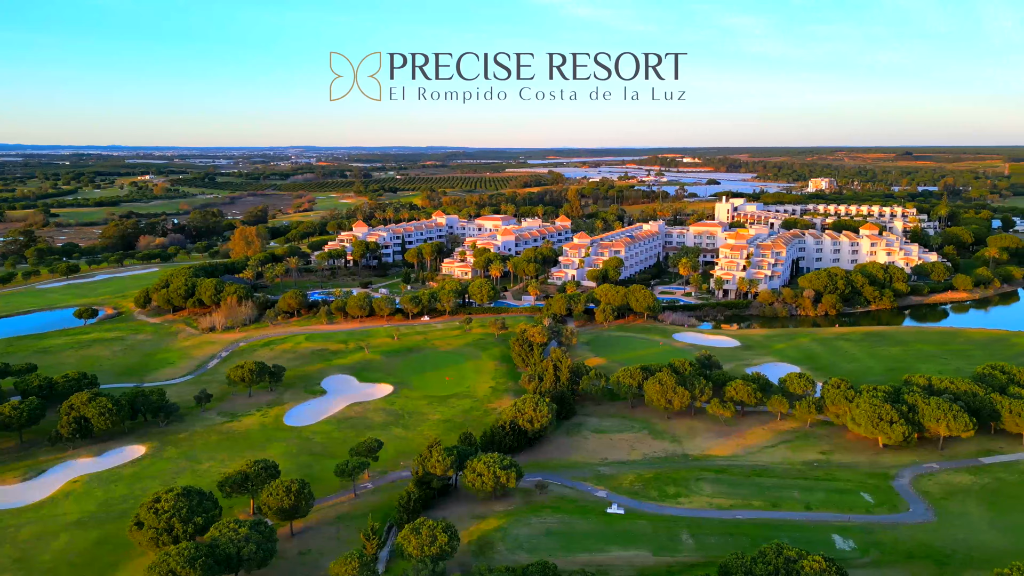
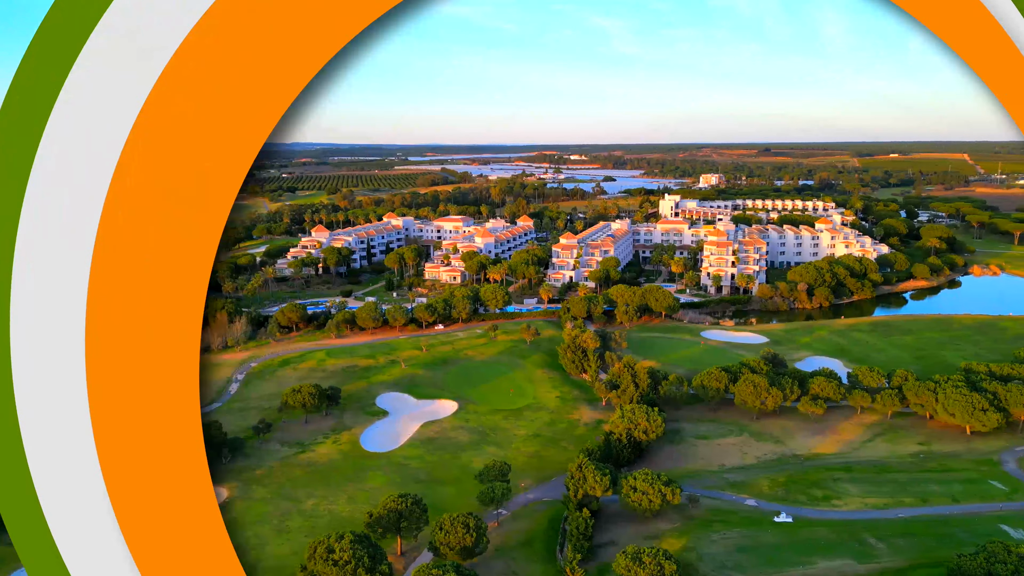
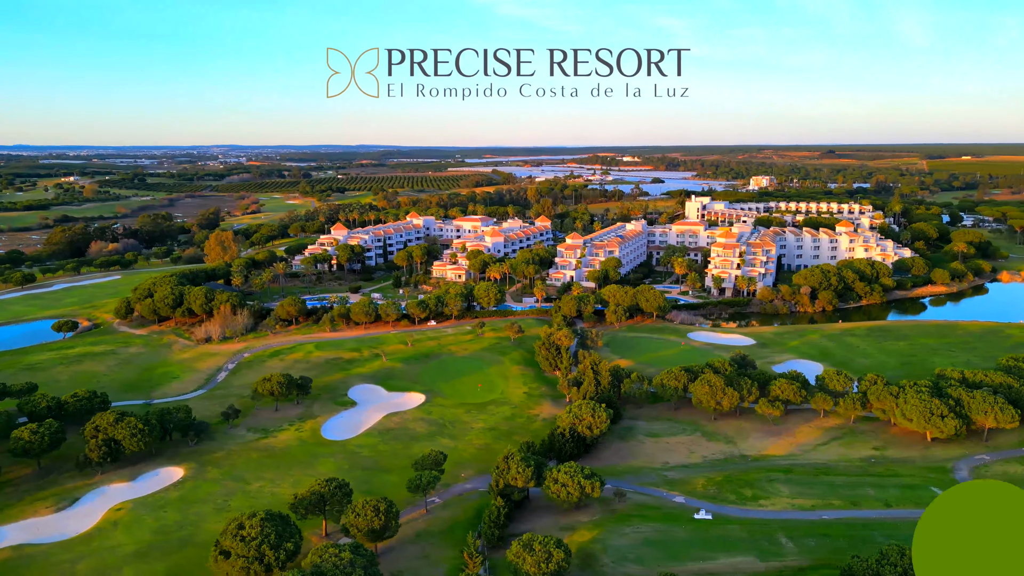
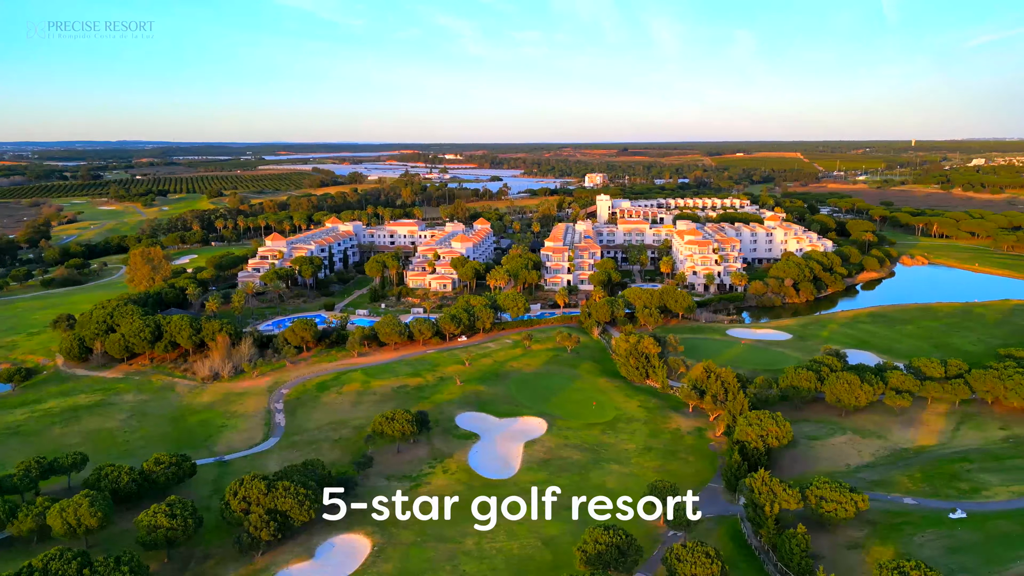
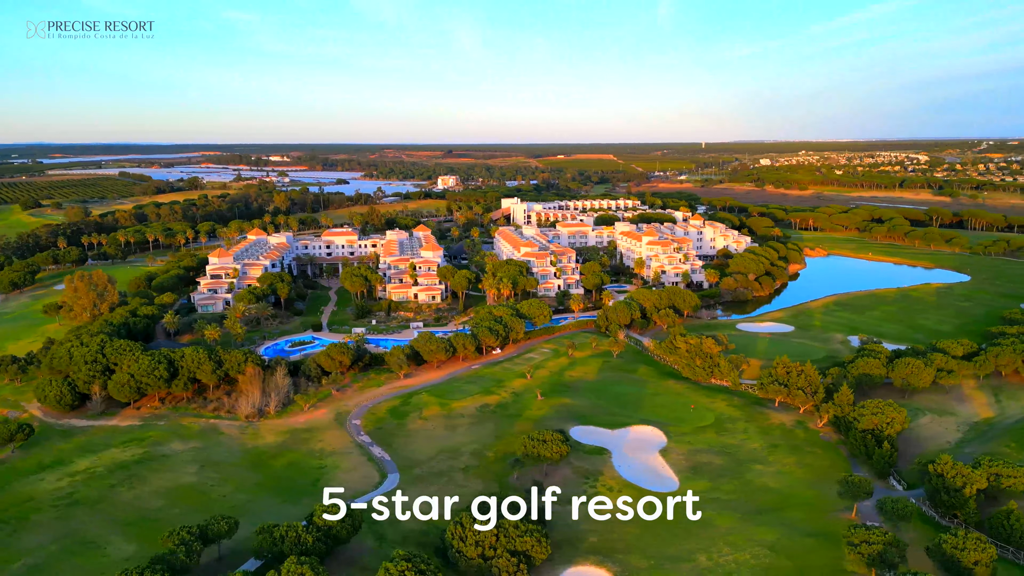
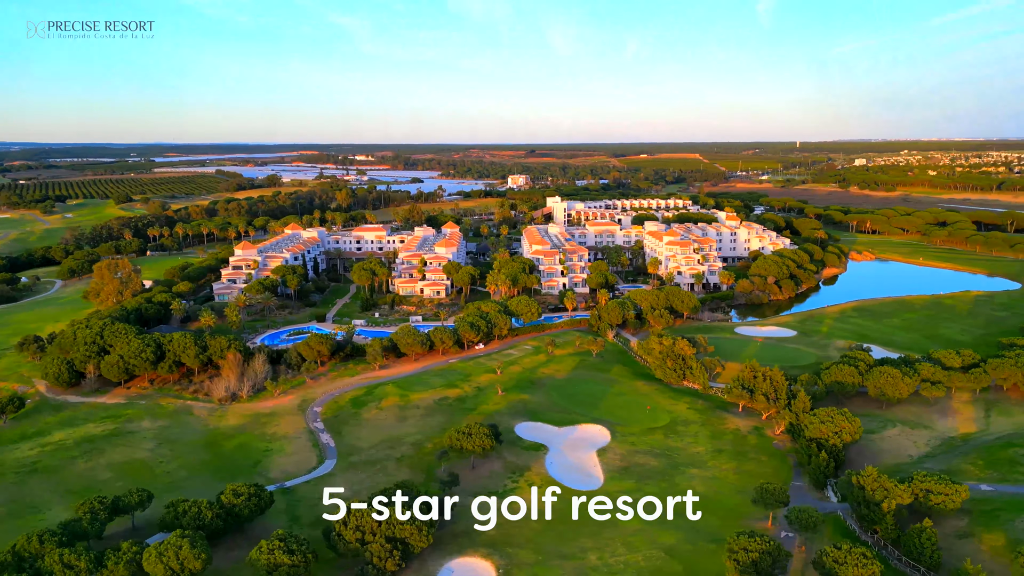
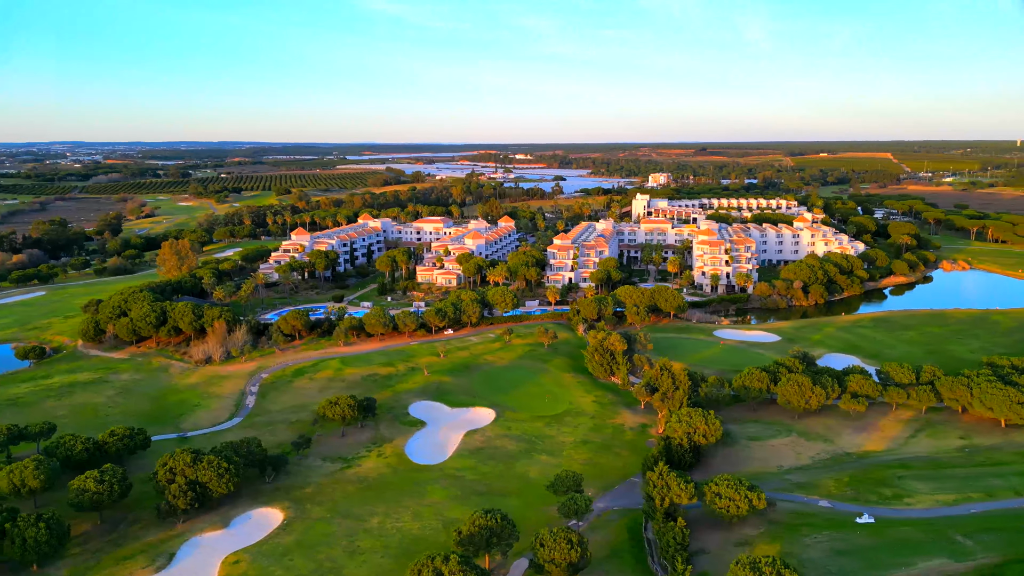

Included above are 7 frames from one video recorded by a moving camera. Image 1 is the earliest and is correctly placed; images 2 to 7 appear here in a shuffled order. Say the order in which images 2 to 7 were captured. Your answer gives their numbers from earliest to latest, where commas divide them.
3, 2, 7, 4, 6, 5
